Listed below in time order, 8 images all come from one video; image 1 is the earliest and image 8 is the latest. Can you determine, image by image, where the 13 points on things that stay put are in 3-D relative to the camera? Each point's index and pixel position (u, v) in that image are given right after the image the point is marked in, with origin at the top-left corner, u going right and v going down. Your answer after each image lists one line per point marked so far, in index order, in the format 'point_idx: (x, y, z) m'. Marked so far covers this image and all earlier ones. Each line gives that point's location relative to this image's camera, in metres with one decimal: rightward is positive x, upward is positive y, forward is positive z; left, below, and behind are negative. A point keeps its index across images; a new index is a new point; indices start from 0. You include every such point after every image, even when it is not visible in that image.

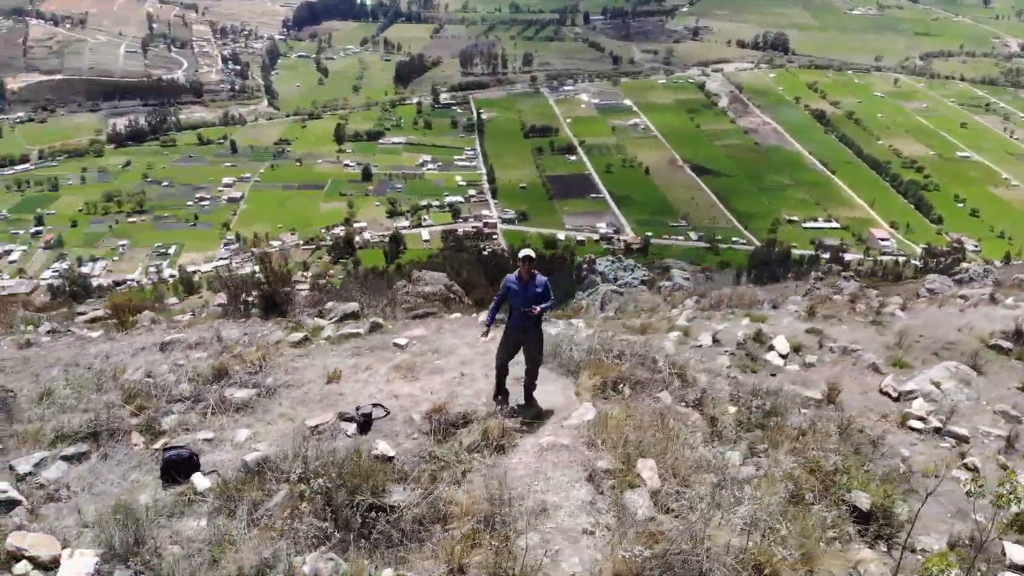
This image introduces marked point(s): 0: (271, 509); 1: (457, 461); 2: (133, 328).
0: (-1.1, -1.0, +3.6) m
1: (-0.3, -0.9, +4.0) m
2: (-2.7, -0.3, +5.8) m
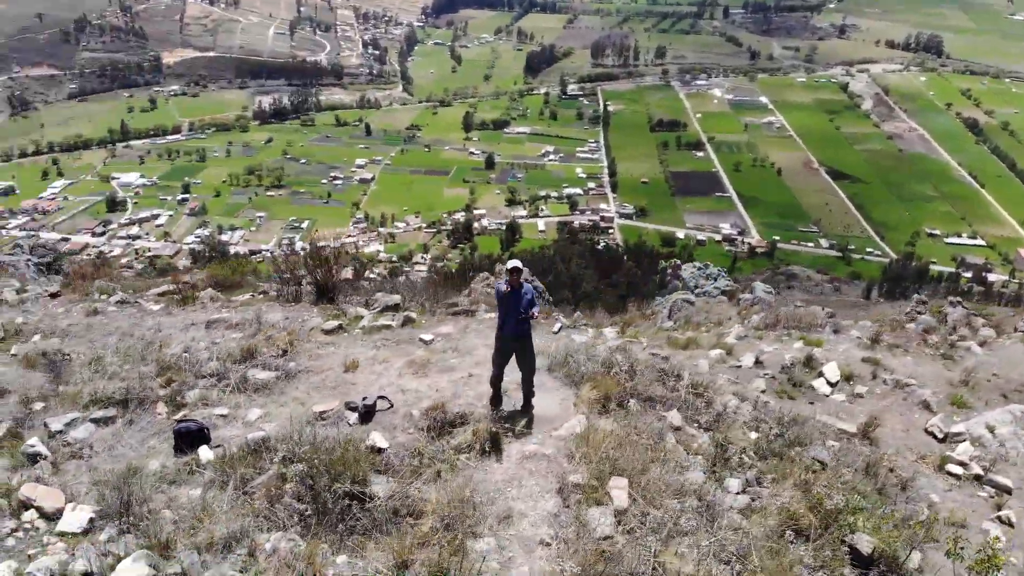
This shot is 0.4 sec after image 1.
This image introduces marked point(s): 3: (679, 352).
0: (-1.2, -1.0, +3.9) m
1: (-0.4, -0.9, +4.2) m
2: (-2.5, -0.1, +6.2) m
3: (+1.3, -0.5, +6.6) m
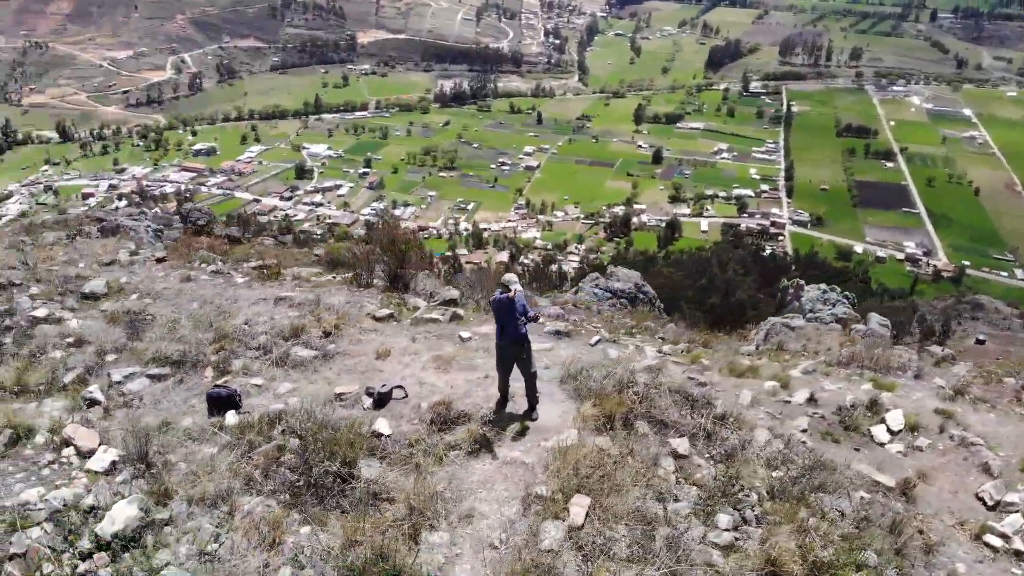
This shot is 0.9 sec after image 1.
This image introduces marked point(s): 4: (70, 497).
0: (-1.3, -0.9, +4.3) m
1: (-0.4, -0.9, +4.5) m
2: (-2.0, +0.1, +6.9) m
3: (+1.7, -0.7, +6.5) m
4: (-2.1, -1.0, +3.9) m
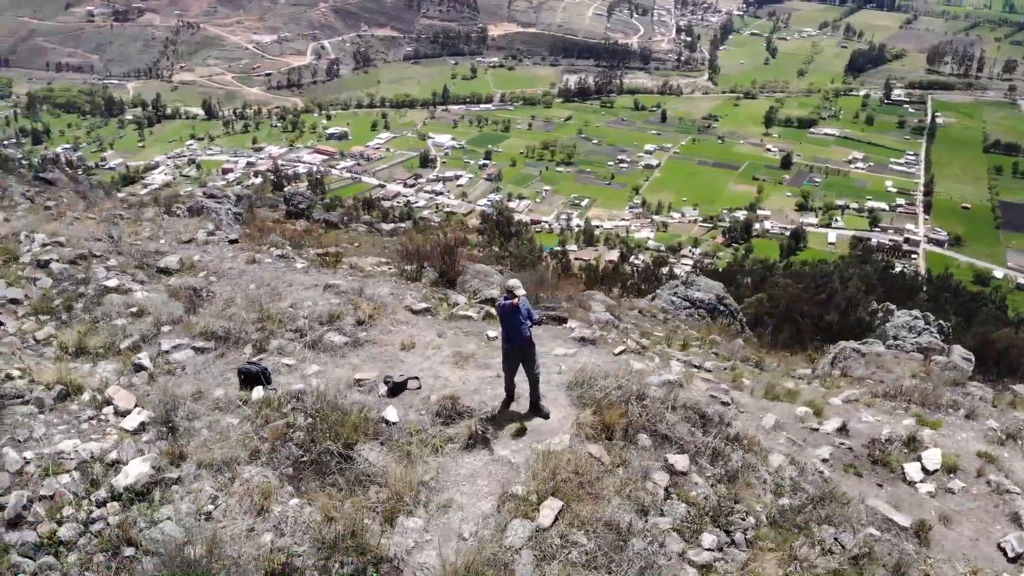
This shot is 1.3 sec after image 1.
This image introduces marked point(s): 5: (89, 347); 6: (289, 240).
0: (-1.4, -0.8, +4.7) m
1: (-0.5, -0.9, +4.7) m
2: (-1.6, +0.2, +7.3) m
3: (+1.9, -0.9, +6.4) m
4: (-2.3, -0.9, +4.4) m
5: (-2.8, -0.4, +5.3) m
6: (-2.5, +0.5, +8.8) m
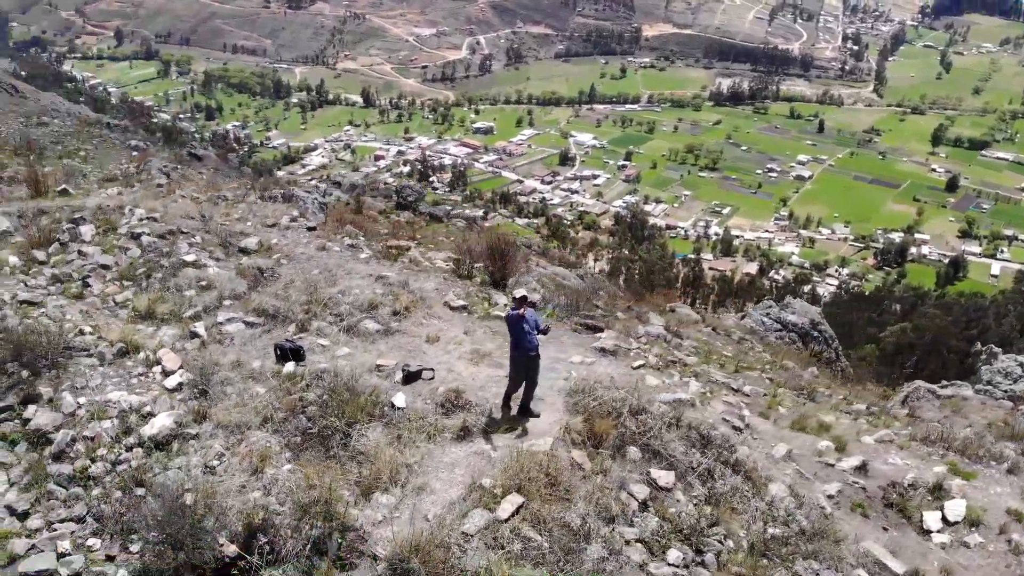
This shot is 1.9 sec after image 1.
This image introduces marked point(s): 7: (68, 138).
0: (-1.4, -0.7, +5.3) m
1: (-0.6, -0.9, +5.1) m
2: (-1.2, +0.3, +7.8) m
3: (+2.1, -1.1, +6.4) m
4: (-2.3, -0.7, +5.1) m
5: (-2.7, -0.2, +6.1) m
6: (-1.7, +0.6, +9.5) m
7: (-11.0, +3.7, +20.3) m
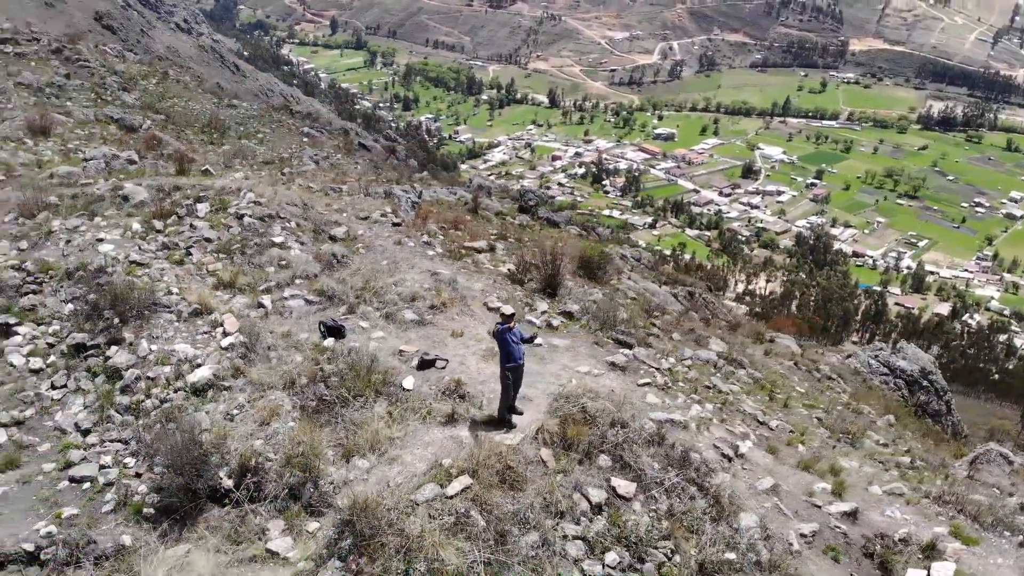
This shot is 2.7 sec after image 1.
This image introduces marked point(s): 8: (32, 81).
0: (-1.5, -0.6, +6.1) m
1: (-0.7, -0.9, +5.8) m
2: (-0.6, +0.3, +8.6) m
3: (+2.1, -1.4, +6.5) m
4: (-2.4, -0.5, +6.1) m
5: (-2.4, 0.0, +7.2) m
6: (-0.7, +0.7, +10.3) m
7: (-7.2, +4.6, +22.8) m
8: (-10.6, +4.5, +18.0) m
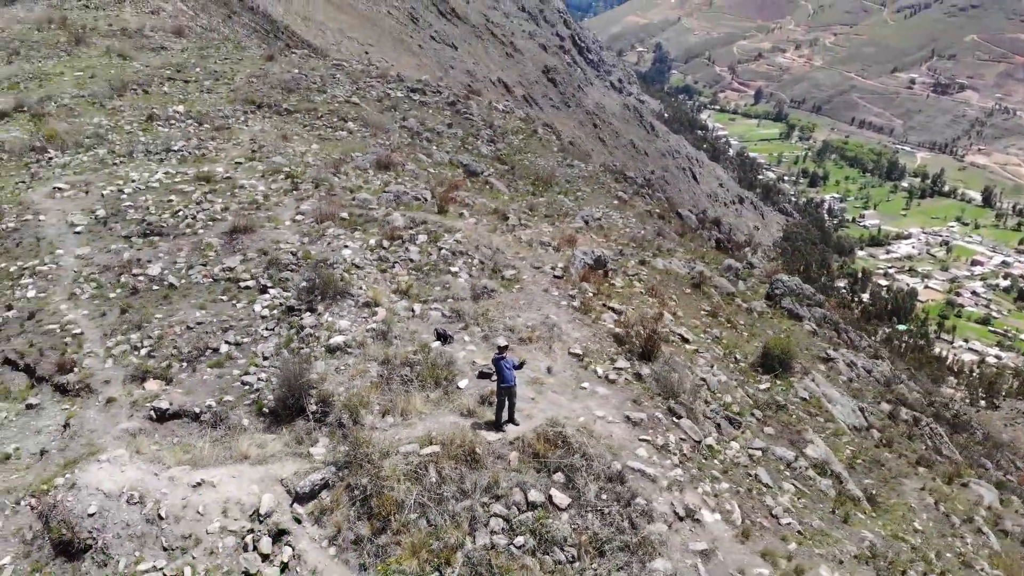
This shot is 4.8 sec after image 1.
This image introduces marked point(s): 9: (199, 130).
0: (-1.1, -0.8, +8.6) m
1: (-0.6, -1.1, +8.0) m
2: (+1.0, -0.3, +10.4) m
3: (+2.0, -2.3, +7.3) m
4: (-1.9, -0.5, +9.0) m
5: (-1.3, 0.0, +10.0) m
6: (+1.7, -0.1, +12.0) m
7: (+2.4, +3.4, +26.2) m
8: (-2.8, +4.6, +23.4) m
9: (-7.4, +3.7, +19.4) m
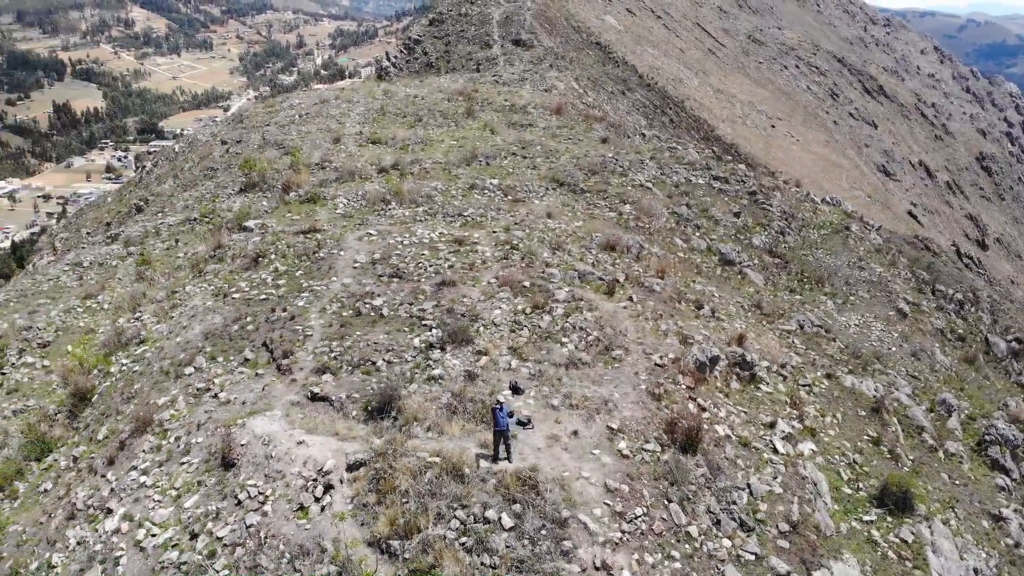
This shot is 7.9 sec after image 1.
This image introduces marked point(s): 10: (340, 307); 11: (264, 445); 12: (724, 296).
0: (-0.5, -1.6, +11.4) m
1: (-0.4, -1.9, +10.6) m
2: (+2.2, -1.7, +12.1) m
3: (+1.4, -3.4, +8.8) m
4: (-0.9, -1.2, +12.2) m
5: (+0.1, -1.0, +12.8) m
6: (+3.6, -1.8, +13.2) m
7: (+11.1, 0.0, +25.6) m
8: (+5.7, +2.3, +25.5) m
9: (-0.4, +2.6, +24.1) m
10: (-3.2, -0.4, +15.1) m
11: (-3.3, -2.1, +10.7) m
12: (+5.1, -0.2, +19.5) m
